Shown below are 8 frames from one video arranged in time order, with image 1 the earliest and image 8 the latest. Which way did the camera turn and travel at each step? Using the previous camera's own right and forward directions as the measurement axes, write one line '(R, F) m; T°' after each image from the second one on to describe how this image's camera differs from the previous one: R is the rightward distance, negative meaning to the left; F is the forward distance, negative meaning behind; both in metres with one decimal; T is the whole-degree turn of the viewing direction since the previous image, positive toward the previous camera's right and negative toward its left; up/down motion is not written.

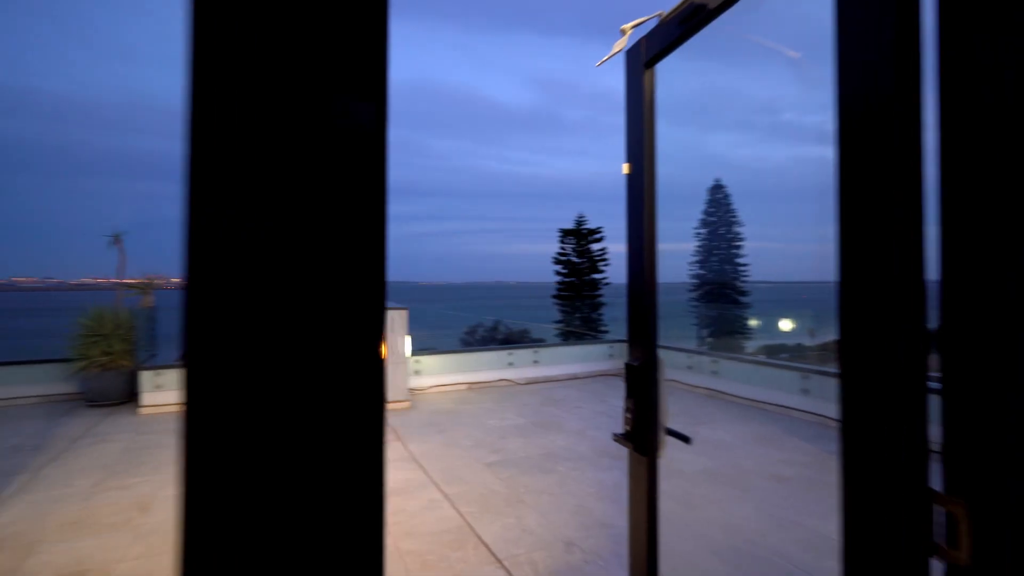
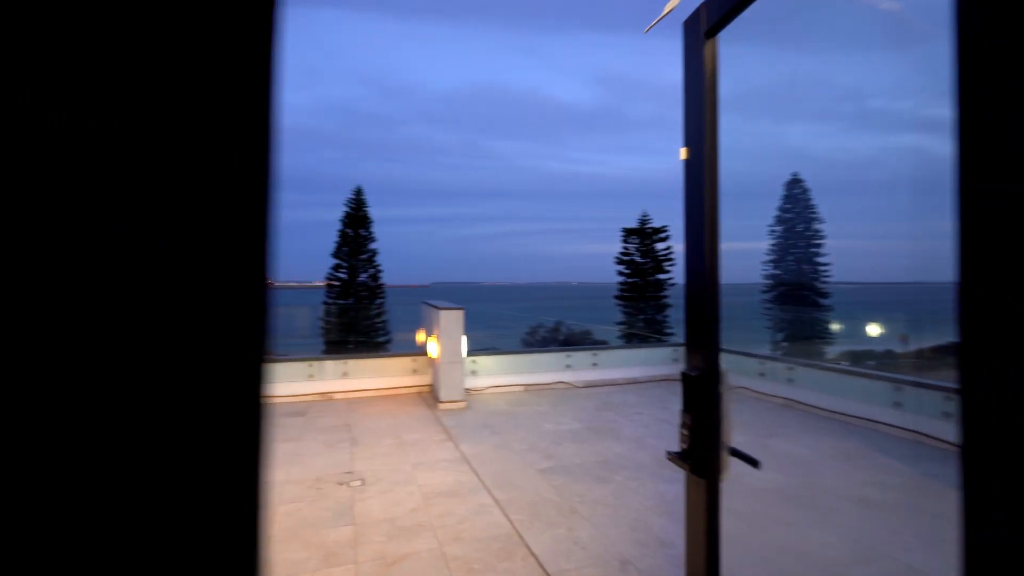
(+0.1, +0.1) m; -7°
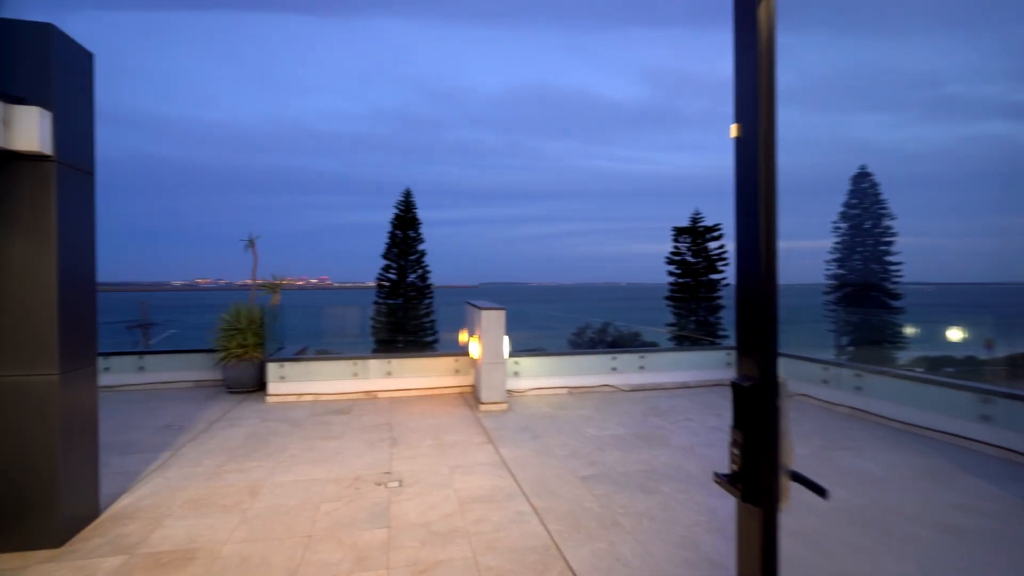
(+0.1, +0.1) m; -6°
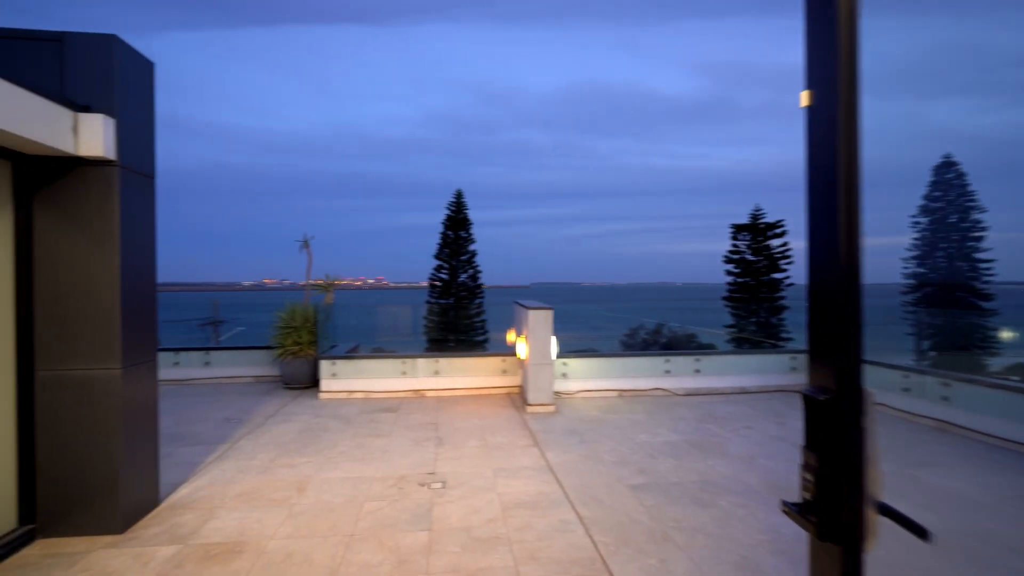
(0.0, +0.1) m; -6°
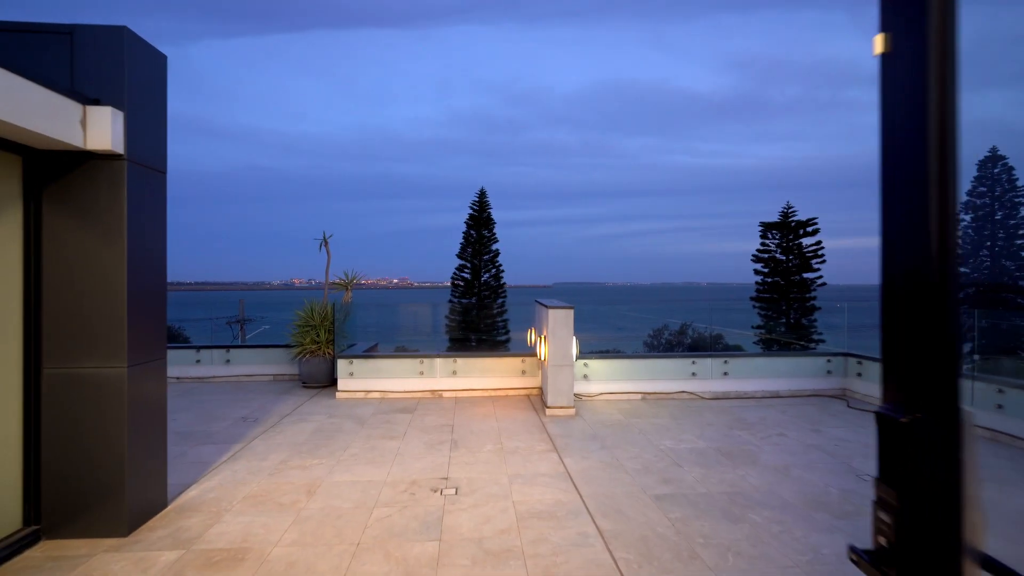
(0.0, +0.2) m; -3°
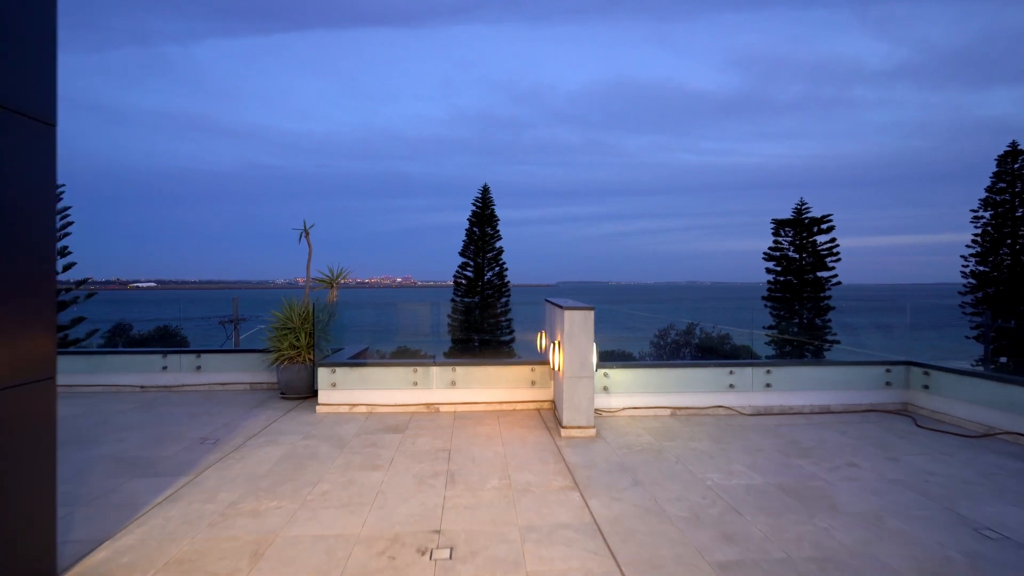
(-0.1, +1.0) m; 0°
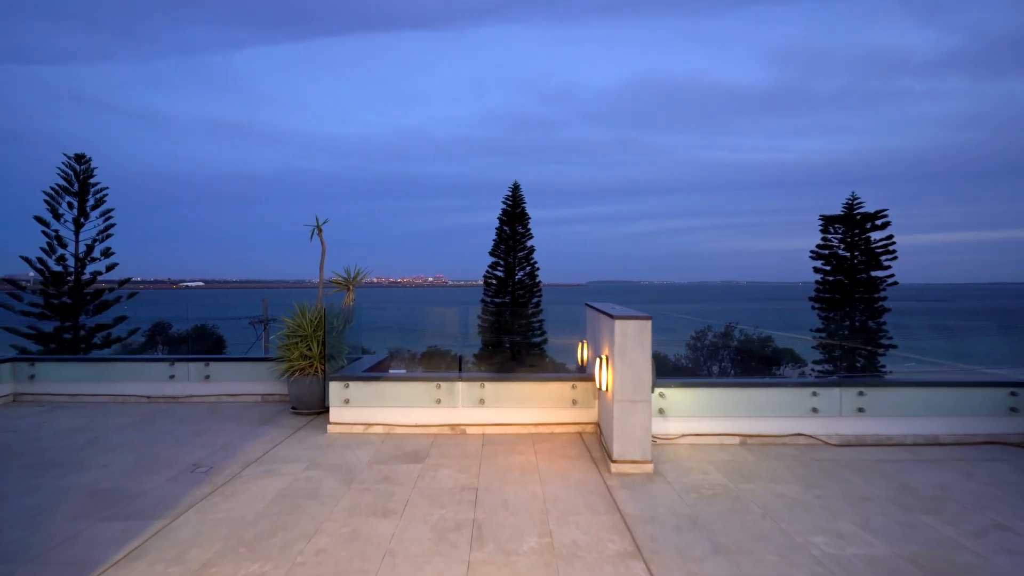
(-0.1, +0.8) m; -4°
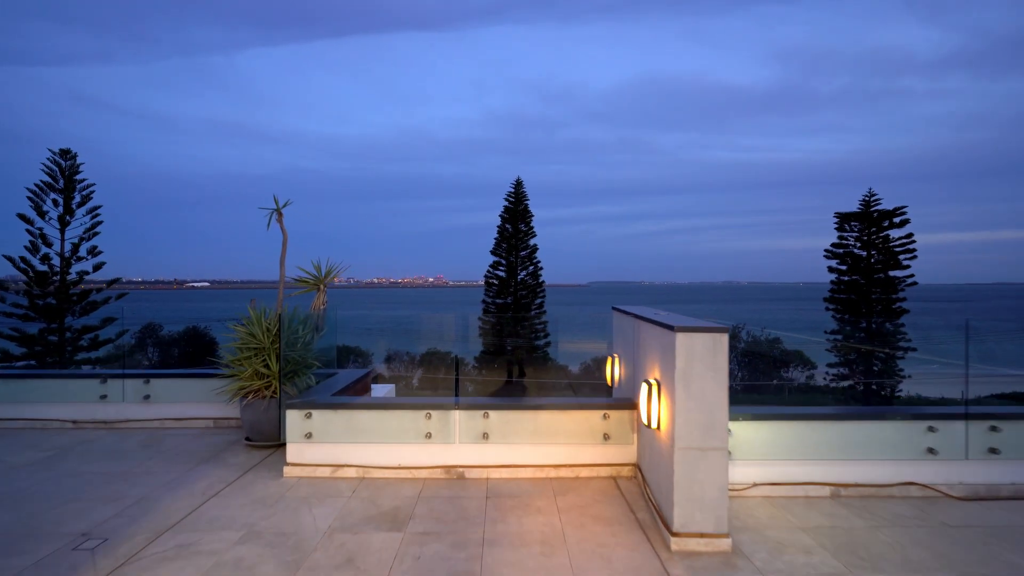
(-0.1, +1.2) m; 0°
